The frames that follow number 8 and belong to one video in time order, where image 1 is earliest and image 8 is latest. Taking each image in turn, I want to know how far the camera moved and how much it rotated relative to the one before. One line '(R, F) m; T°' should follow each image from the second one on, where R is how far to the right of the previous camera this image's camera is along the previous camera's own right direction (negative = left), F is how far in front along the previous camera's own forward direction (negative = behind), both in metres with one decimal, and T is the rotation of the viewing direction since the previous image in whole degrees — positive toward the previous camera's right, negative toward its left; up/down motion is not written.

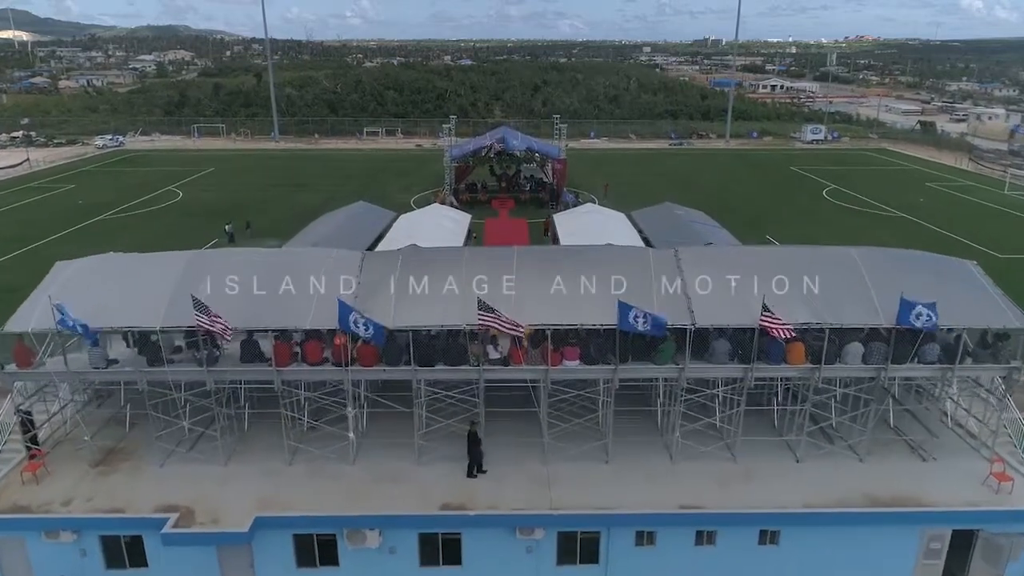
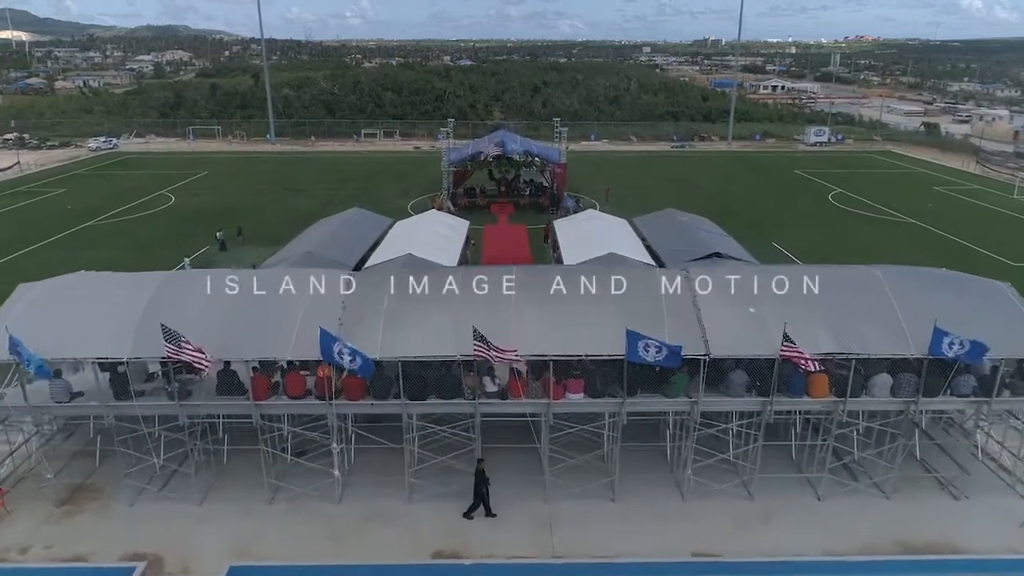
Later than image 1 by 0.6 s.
(0.0, +1.1) m; 0°
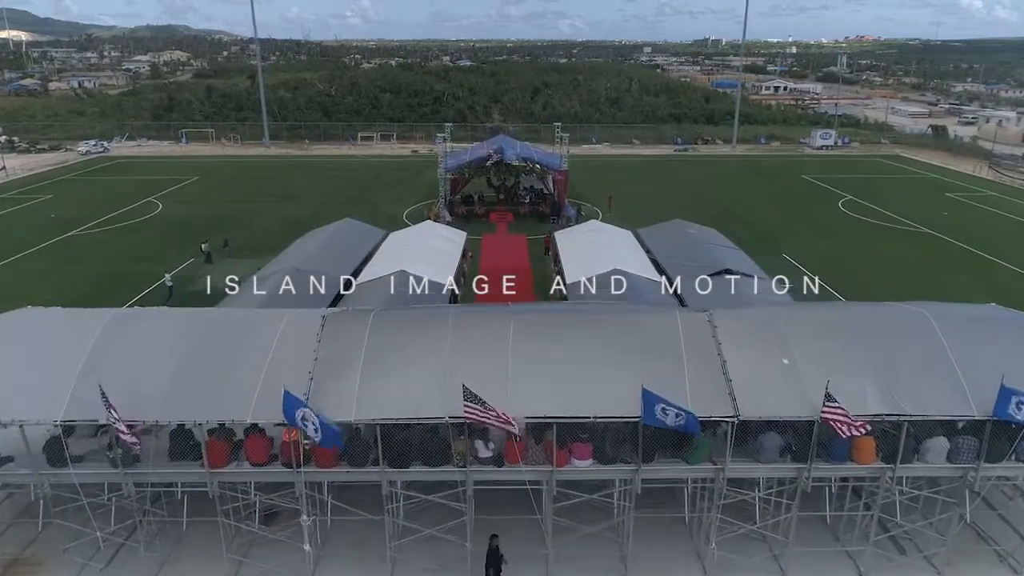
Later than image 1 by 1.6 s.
(0.0, +1.7) m; 0°
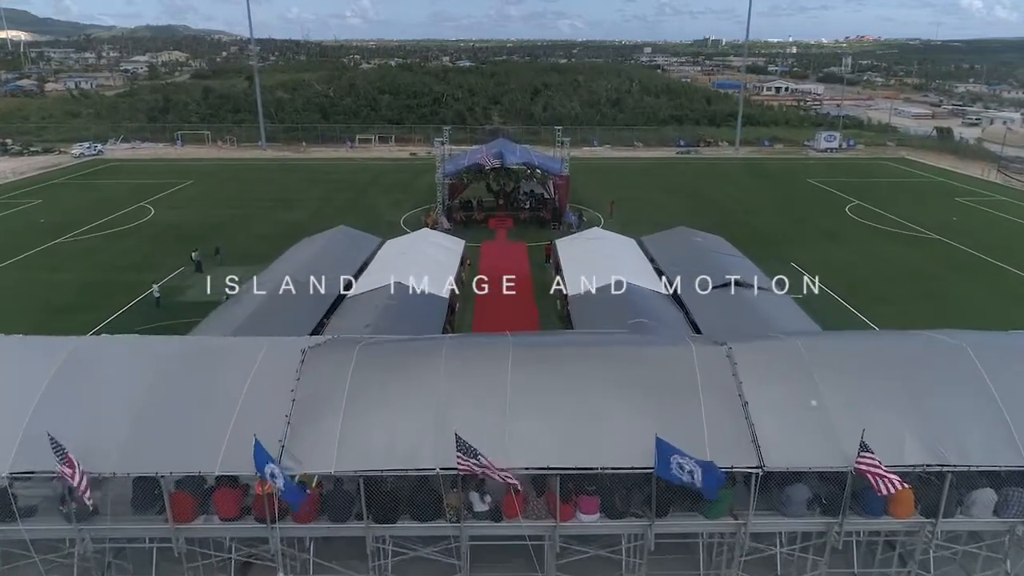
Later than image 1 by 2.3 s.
(0.0, +1.1) m; 0°
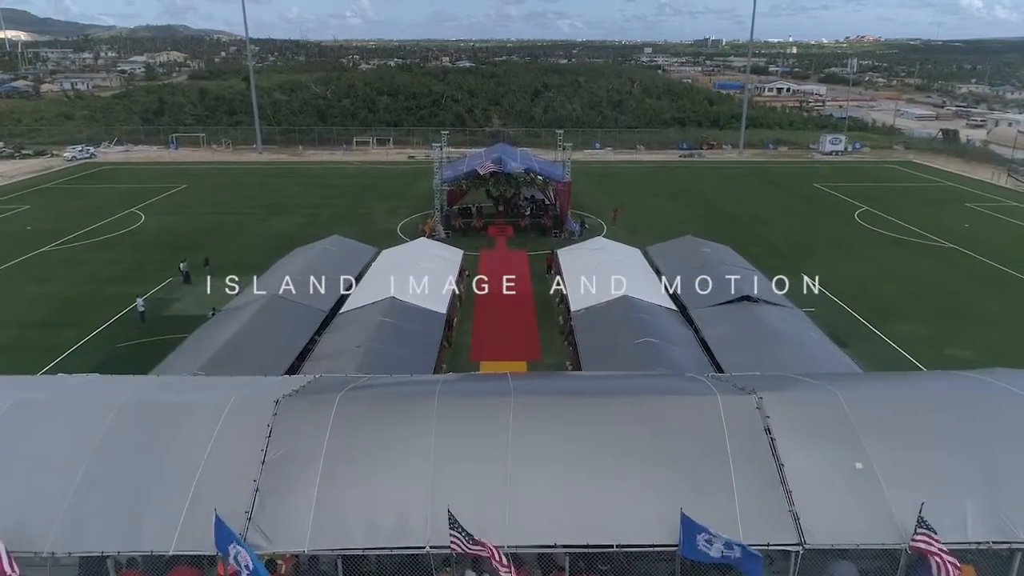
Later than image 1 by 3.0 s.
(0.0, +1.3) m; 0°
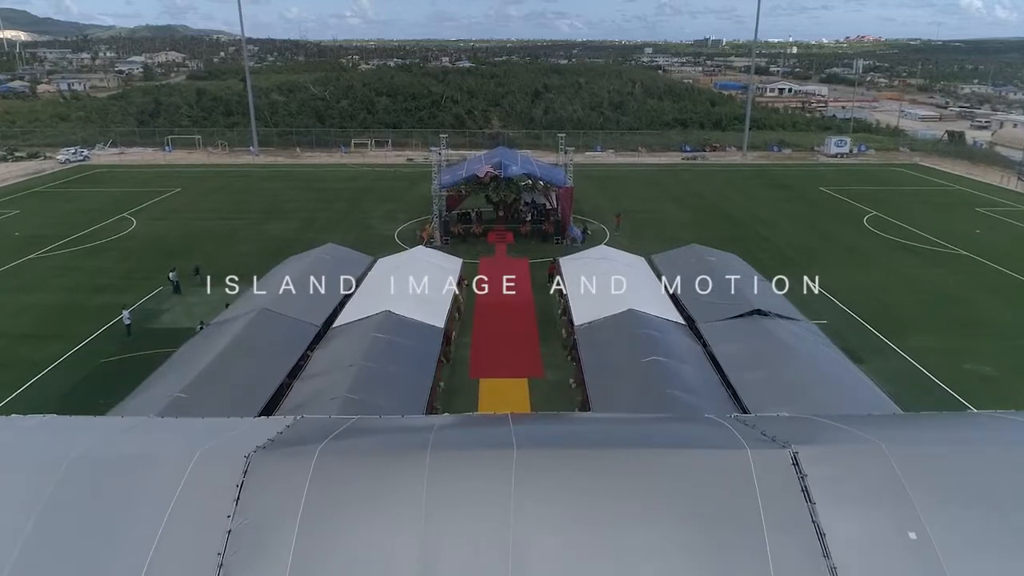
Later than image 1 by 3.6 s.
(0.0, +1.1) m; 0°
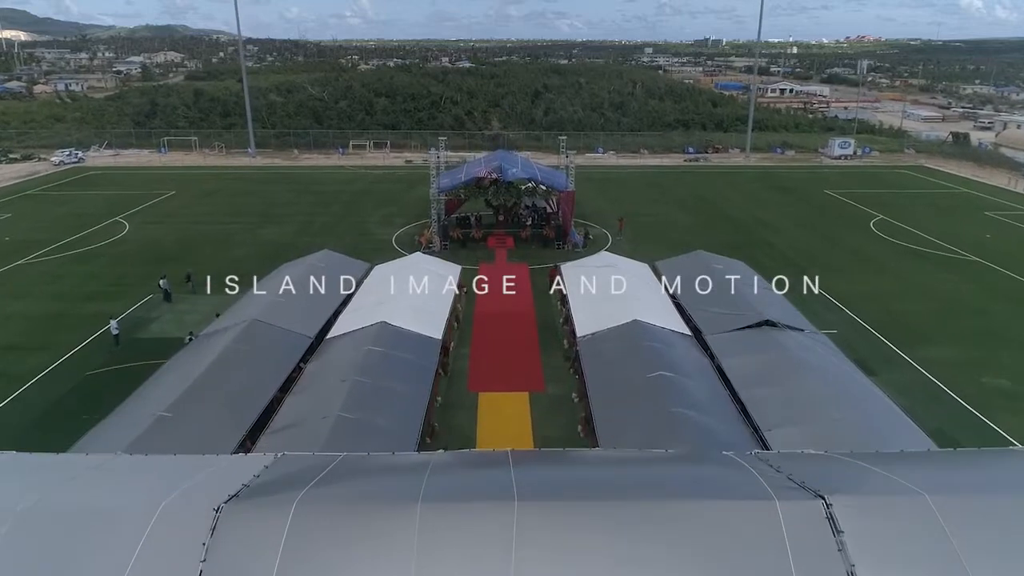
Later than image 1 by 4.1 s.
(0.0, +0.9) m; 0°
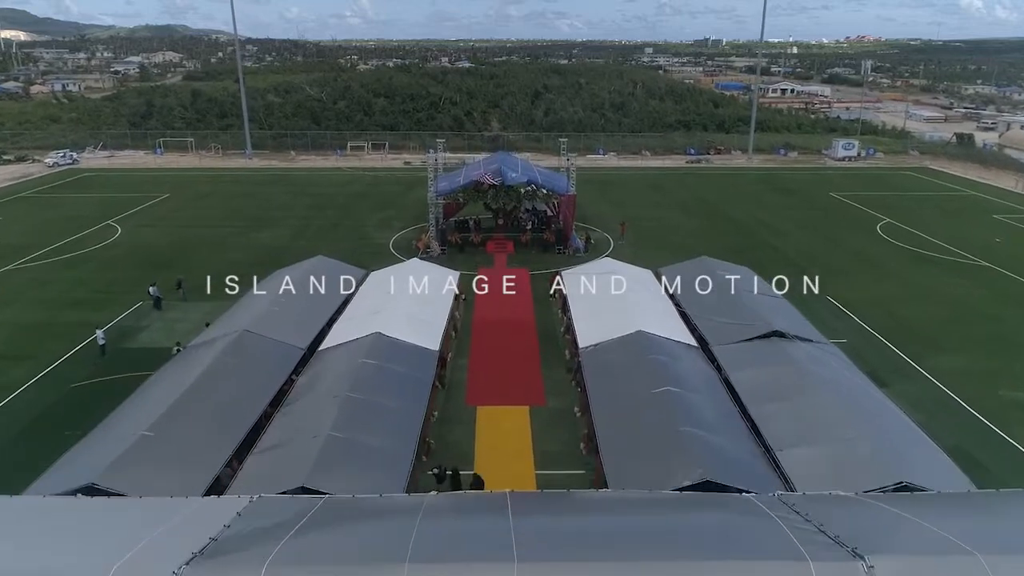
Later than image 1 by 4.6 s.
(0.0, +0.9) m; 0°
